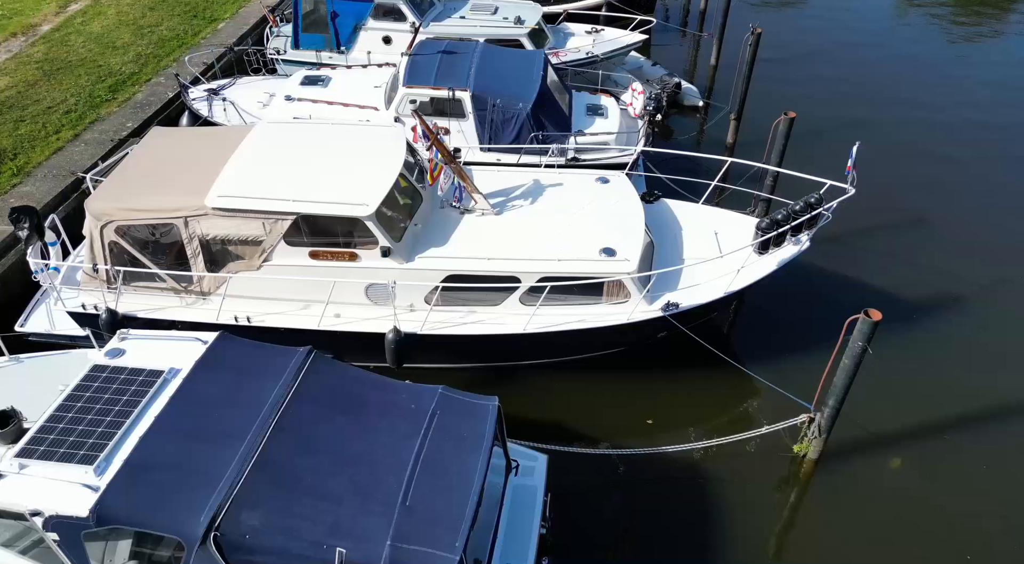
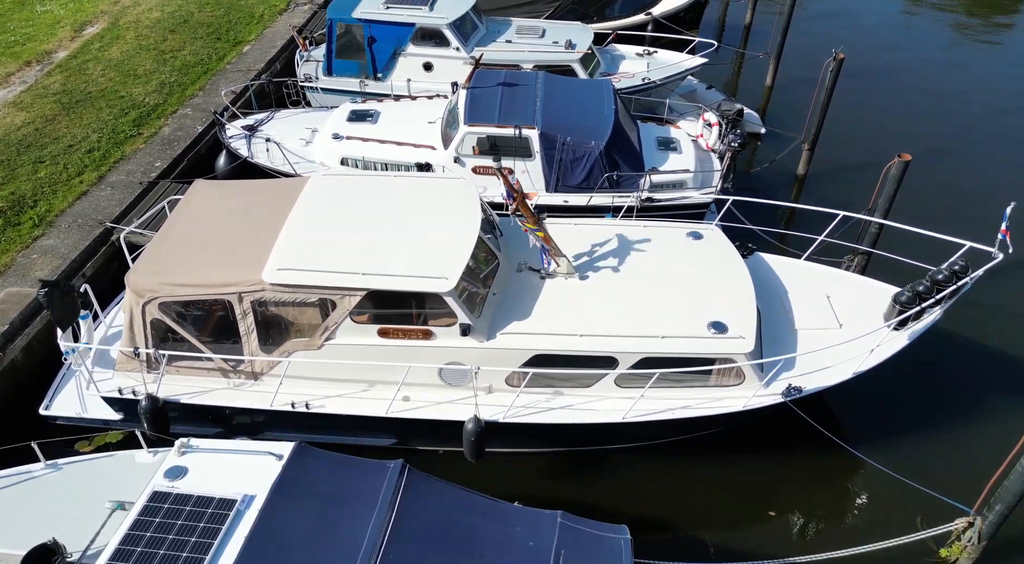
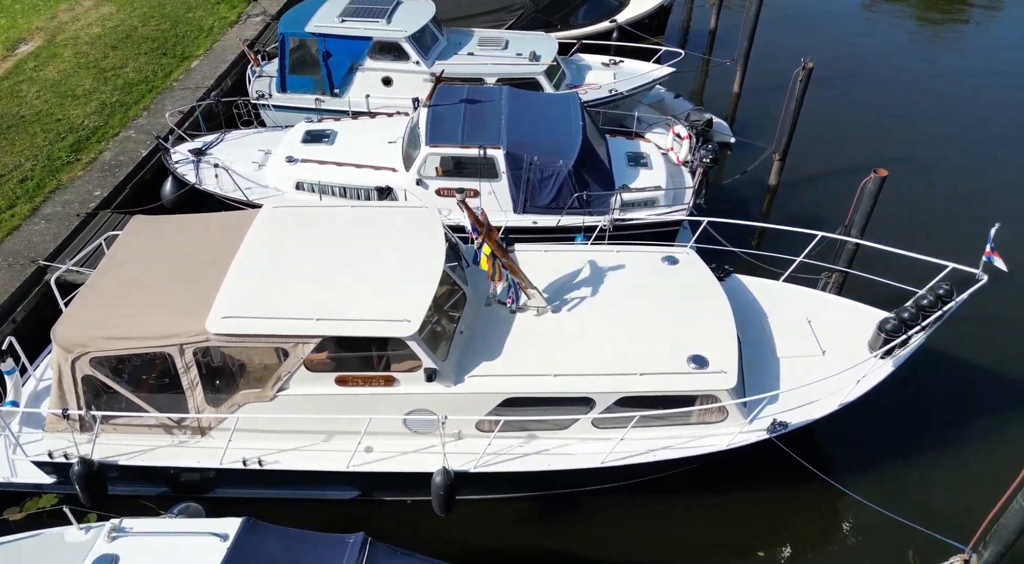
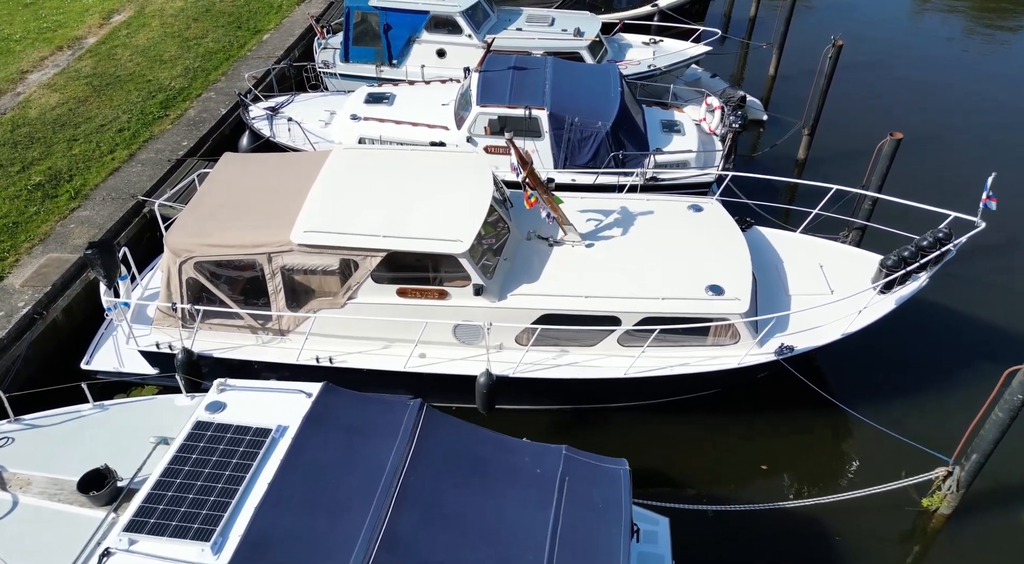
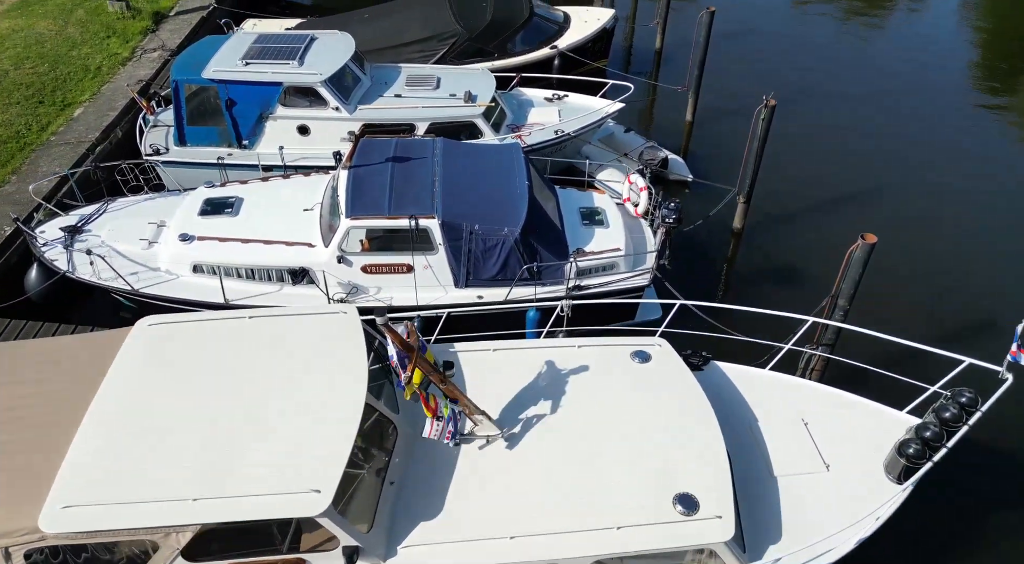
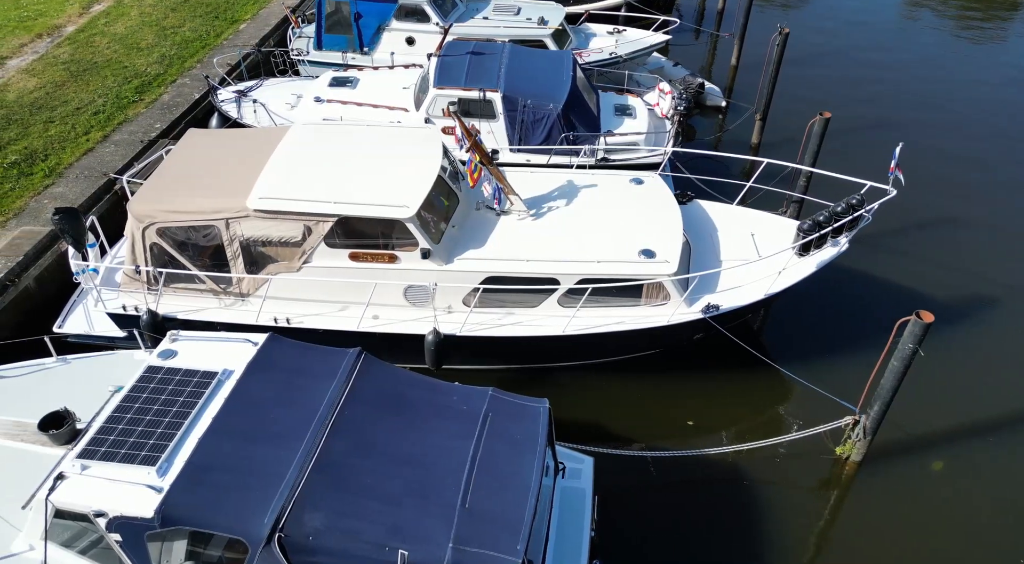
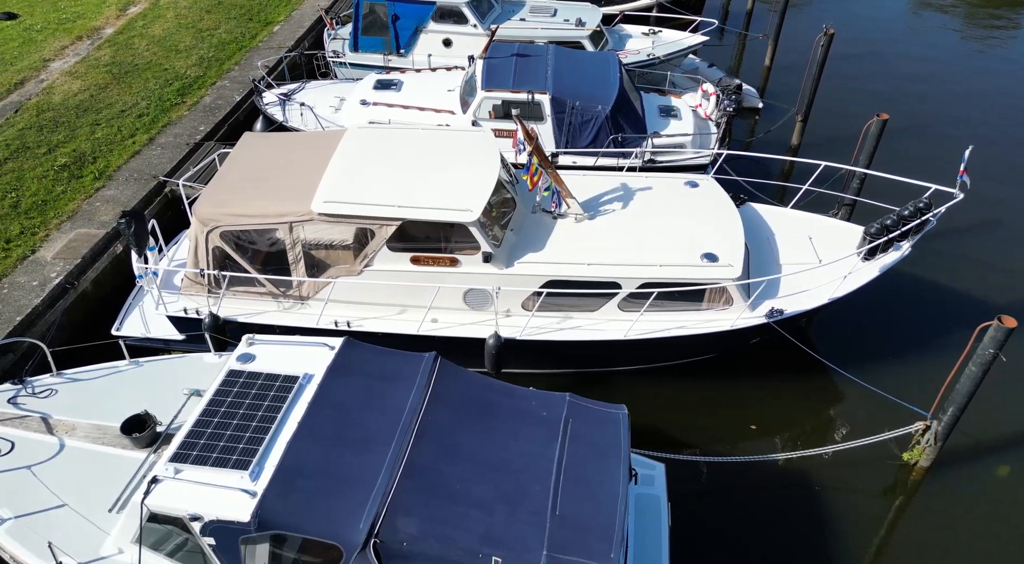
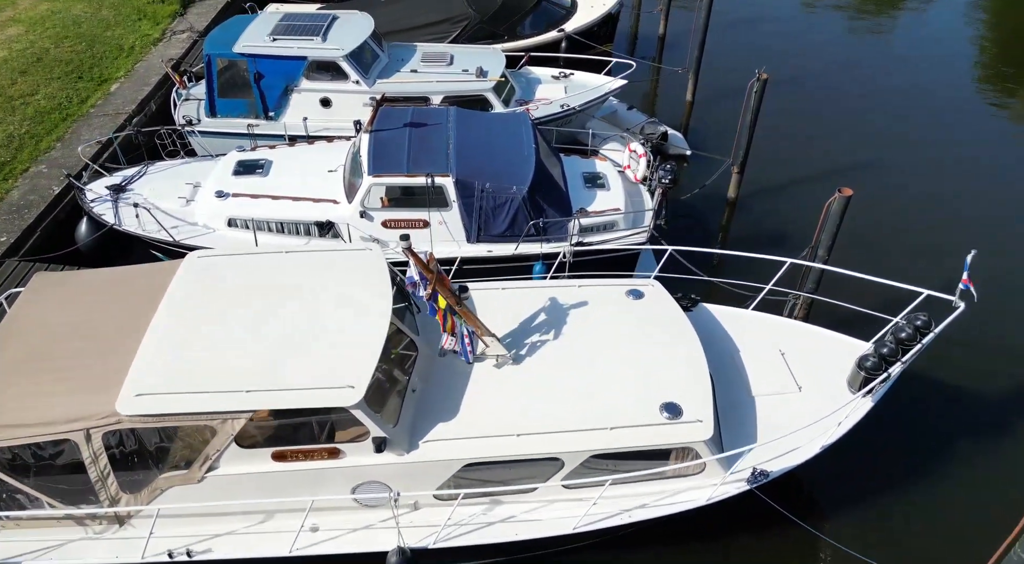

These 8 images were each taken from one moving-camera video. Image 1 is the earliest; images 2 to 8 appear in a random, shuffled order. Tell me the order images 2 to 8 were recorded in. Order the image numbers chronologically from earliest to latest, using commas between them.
6, 7, 4, 2, 3, 8, 5
